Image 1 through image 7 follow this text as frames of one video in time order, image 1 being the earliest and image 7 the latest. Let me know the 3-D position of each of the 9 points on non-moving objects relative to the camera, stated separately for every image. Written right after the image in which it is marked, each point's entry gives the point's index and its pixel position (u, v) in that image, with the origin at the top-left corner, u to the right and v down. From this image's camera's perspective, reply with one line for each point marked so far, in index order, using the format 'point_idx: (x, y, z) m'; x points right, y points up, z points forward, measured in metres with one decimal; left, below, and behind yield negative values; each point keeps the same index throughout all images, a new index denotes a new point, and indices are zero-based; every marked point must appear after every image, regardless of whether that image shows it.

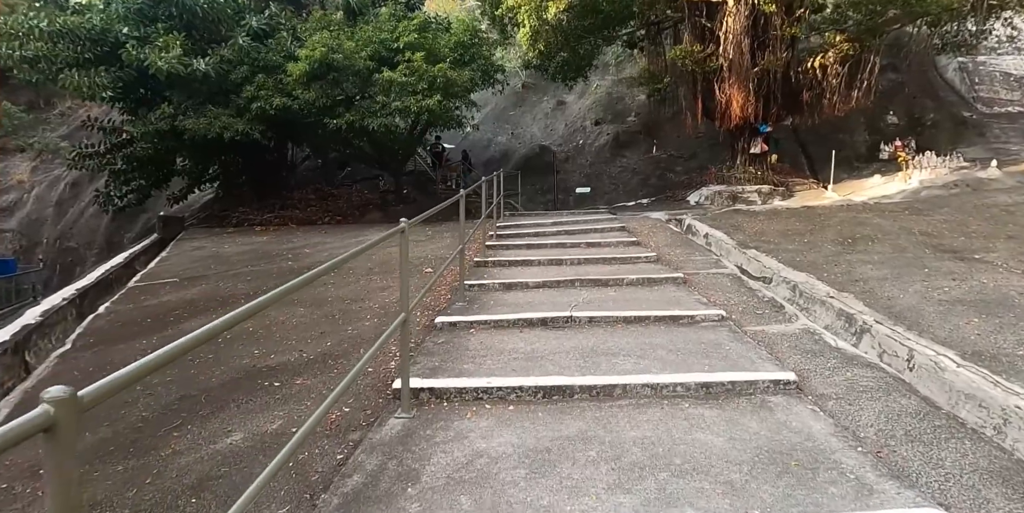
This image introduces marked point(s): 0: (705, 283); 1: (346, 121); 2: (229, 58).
0: (+1.9, -0.3, +5.1) m
1: (-3.4, +2.8, +10.4) m
2: (-6.4, +4.6, +11.6) m
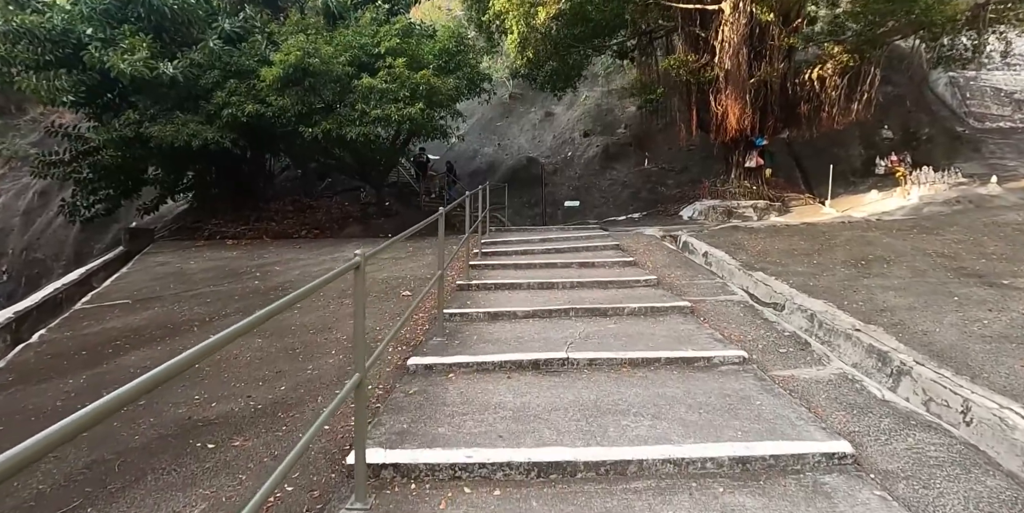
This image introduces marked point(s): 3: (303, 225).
0: (+1.8, -0.5, +4.6) m
1: (-3.7, +2.4, +9.8) m
2: (-6.7, +4.2, +11.0) m
3: (-5.8, +0.9, +14.3) m
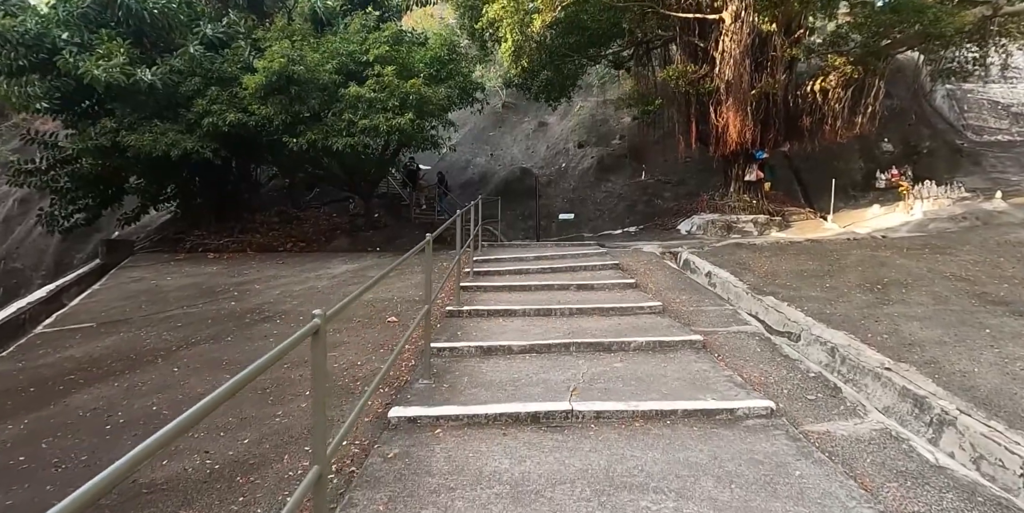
0: (+1.8, -0.7, +4.2) m
1: (-3.8, +2.1, +9.4) m
2: (-6.8, +3.9, +10.5) m
3: (-6.0, +0.5, +13.8) m
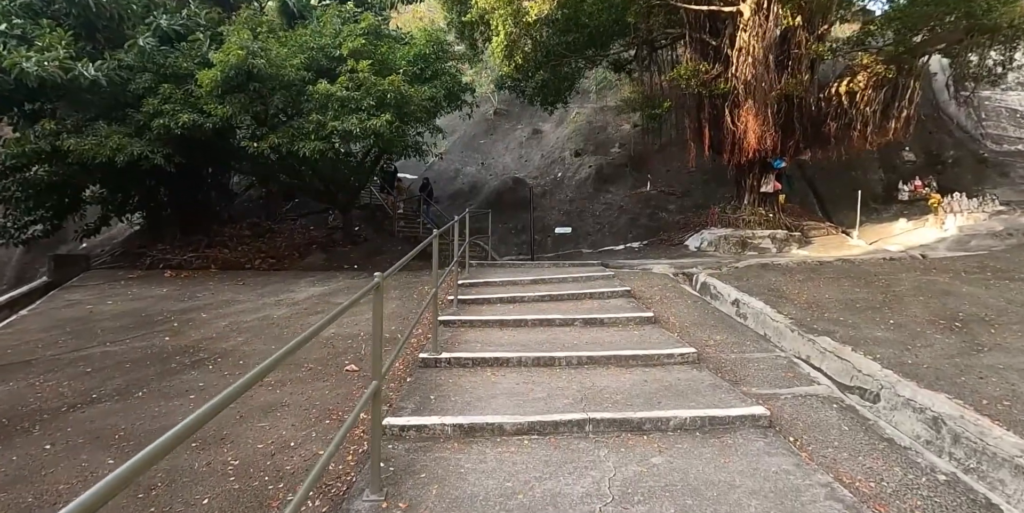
0: (+1.7, -1.0, +3.0) m
1: (-3.9, +1.8, +8.2) m
2: (-7.0, +3.5, +9.3) m
3: (-6.2, +0.1, +12.6) m
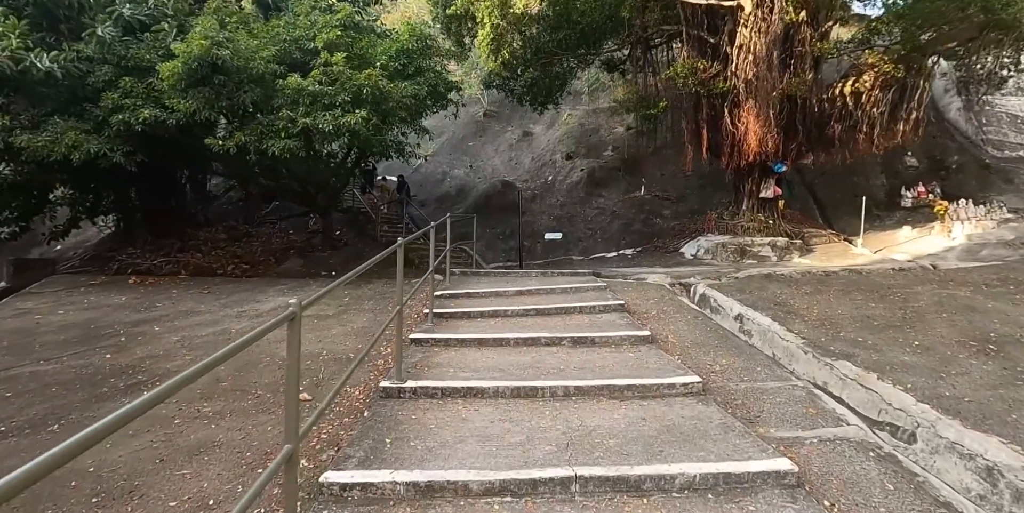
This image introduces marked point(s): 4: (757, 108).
0: (+1.6, -1.1, +2.5) m
1: (-4.1, +1.7, +7.6) m
2: (-7.2, +3.4, +8.7) m
3: (-6.5, 0.0, +11.9) m
4: (+4.0, +2.4, +8.4) m
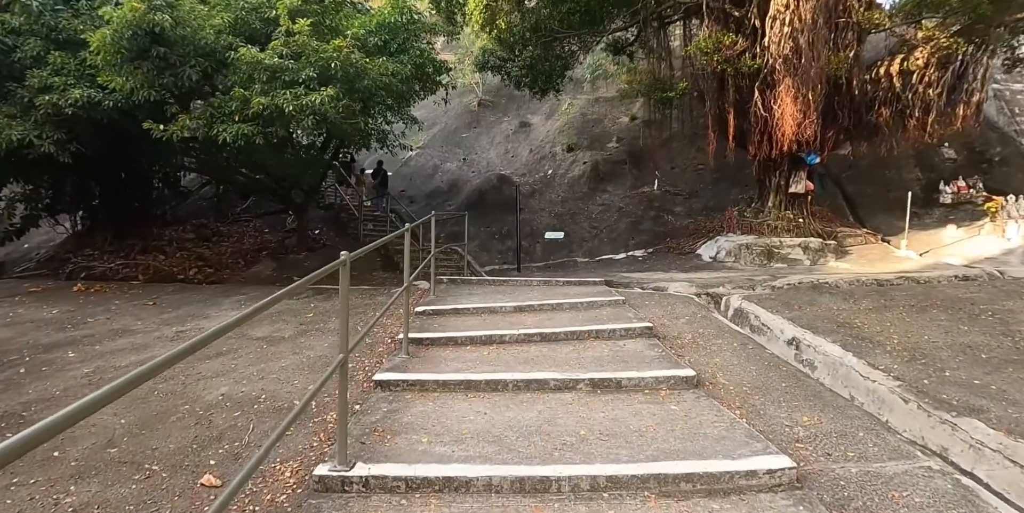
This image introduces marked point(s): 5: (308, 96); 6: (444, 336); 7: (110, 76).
0: (+1.6, -1.2, +1.3) m
1: (-4.2, +1.6, +6.4) m
2: (-7.2, +3.4, +7.4) m
3: (-6.6, -0.1, +10.7) m
4: (+4.0, +2.4, +7.2) m
5: (-2.5, +2.0, +6.3) m
6: (-0.6, -0.7, +4.3) m
7: (-5.1, +2.3, +6.5) m
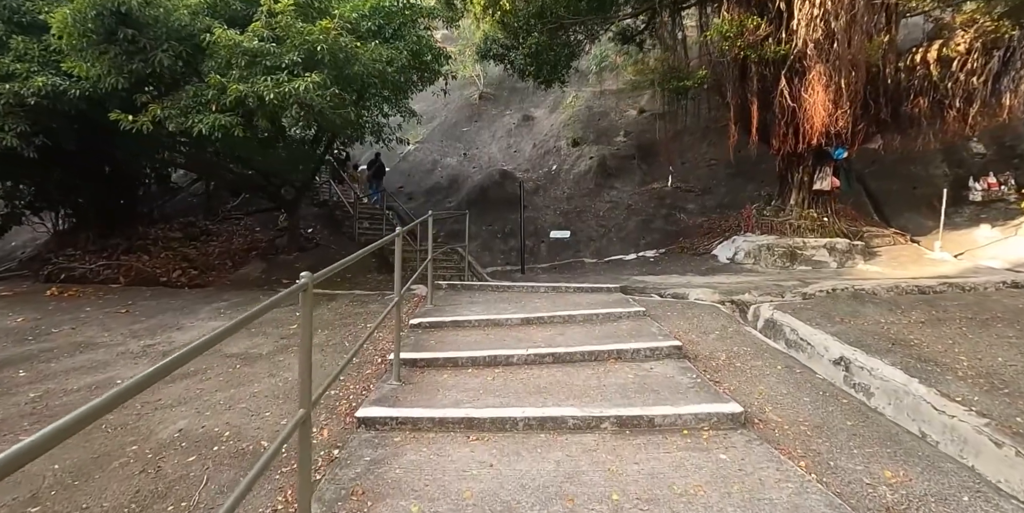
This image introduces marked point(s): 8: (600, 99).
0: (+1.6, -1.3, +0.8) m
1: (-4.1, +1.6, +5.8) m
2: (-7.2, +3.3, +6.8) m
3: (-6.5, -0.1, +10.1) m
4: (+4.0, +2.3, +6.6) m
5: (-2.4, +1.9, +5.7) m
6: (-0.5, -0.7, +3.7) m
7: (-5.0, +2.2, +5.9) m
8: (+2.6, +4.6, +14.9) m
